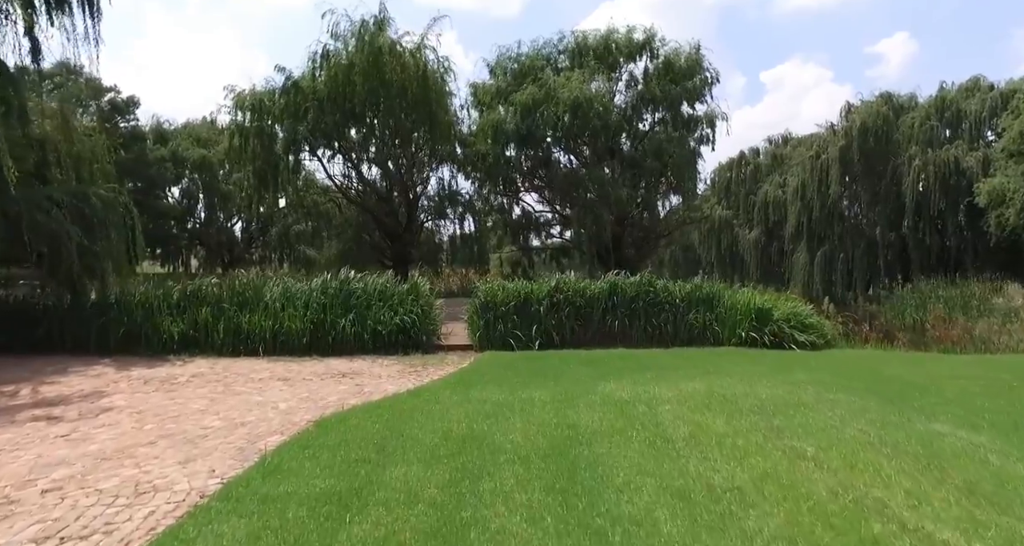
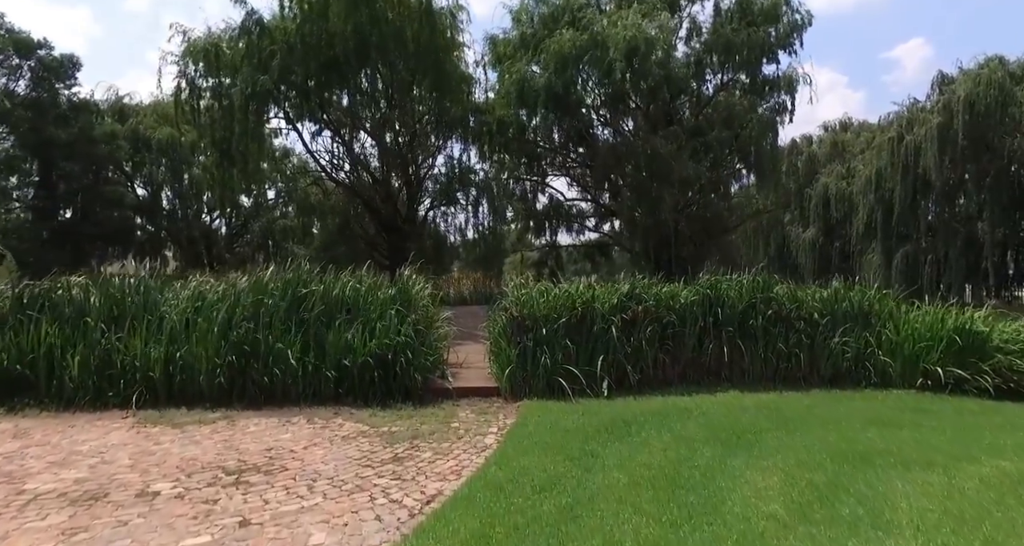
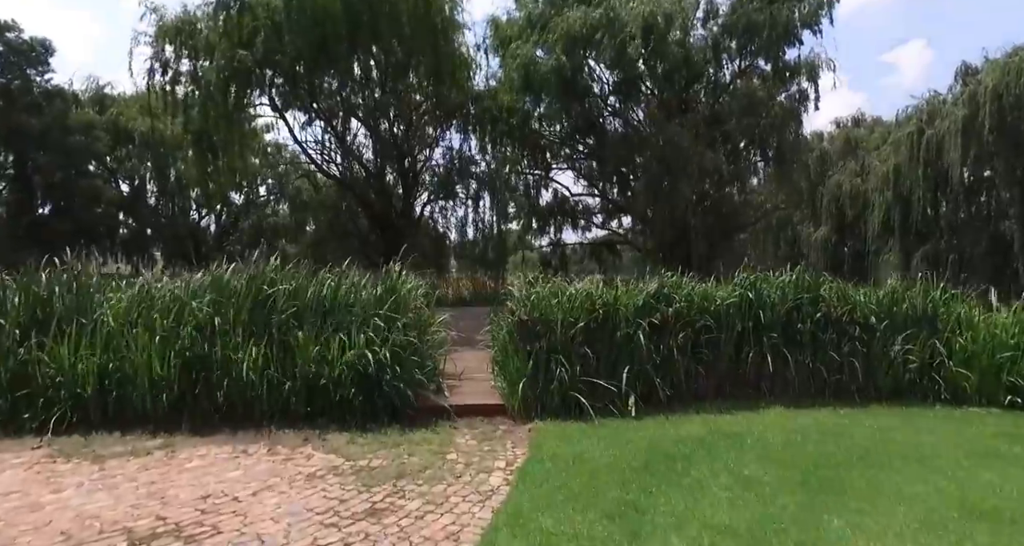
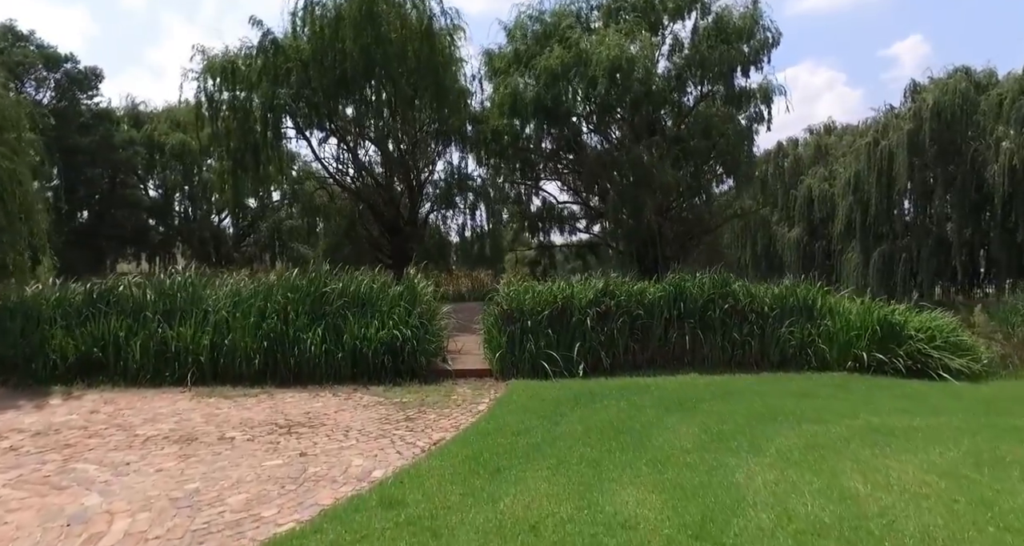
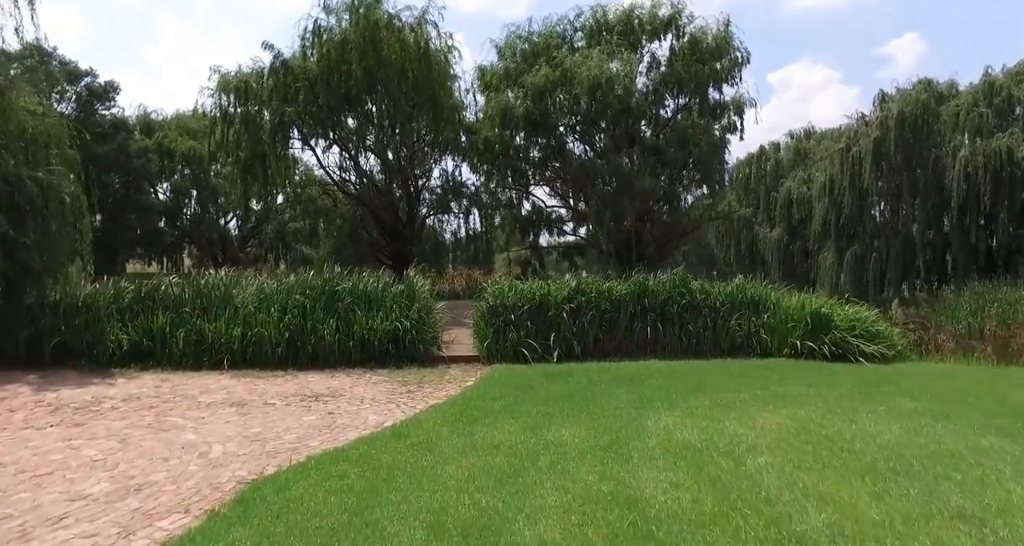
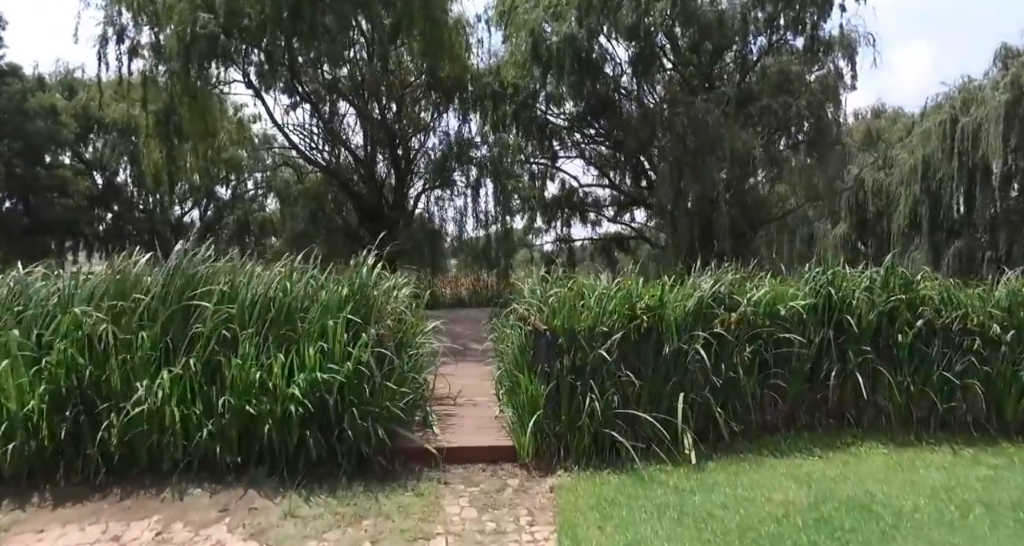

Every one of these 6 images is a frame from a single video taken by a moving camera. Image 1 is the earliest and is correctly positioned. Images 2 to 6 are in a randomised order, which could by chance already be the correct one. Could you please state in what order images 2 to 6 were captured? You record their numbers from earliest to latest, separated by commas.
5, 4, 2, 3, 6
